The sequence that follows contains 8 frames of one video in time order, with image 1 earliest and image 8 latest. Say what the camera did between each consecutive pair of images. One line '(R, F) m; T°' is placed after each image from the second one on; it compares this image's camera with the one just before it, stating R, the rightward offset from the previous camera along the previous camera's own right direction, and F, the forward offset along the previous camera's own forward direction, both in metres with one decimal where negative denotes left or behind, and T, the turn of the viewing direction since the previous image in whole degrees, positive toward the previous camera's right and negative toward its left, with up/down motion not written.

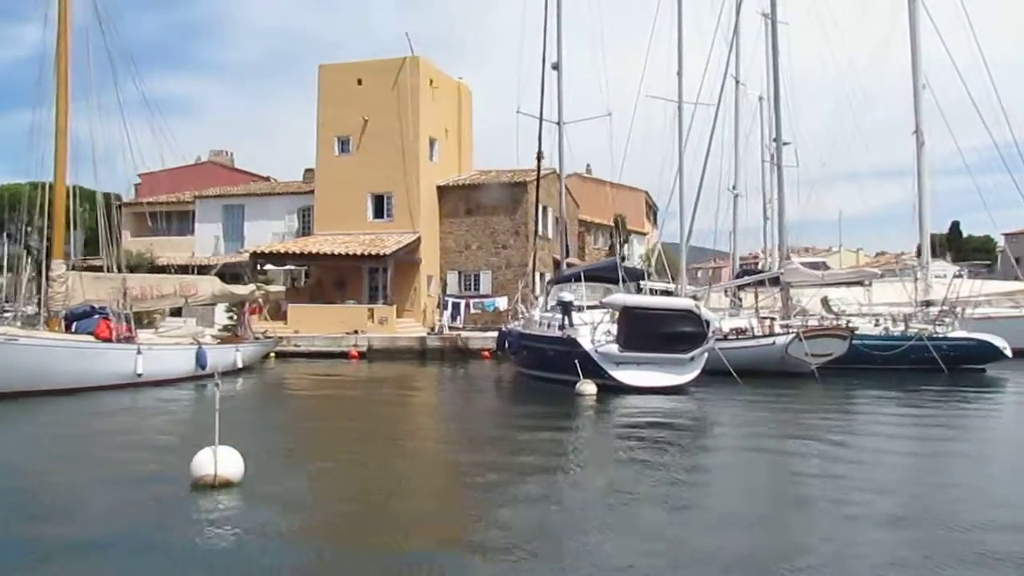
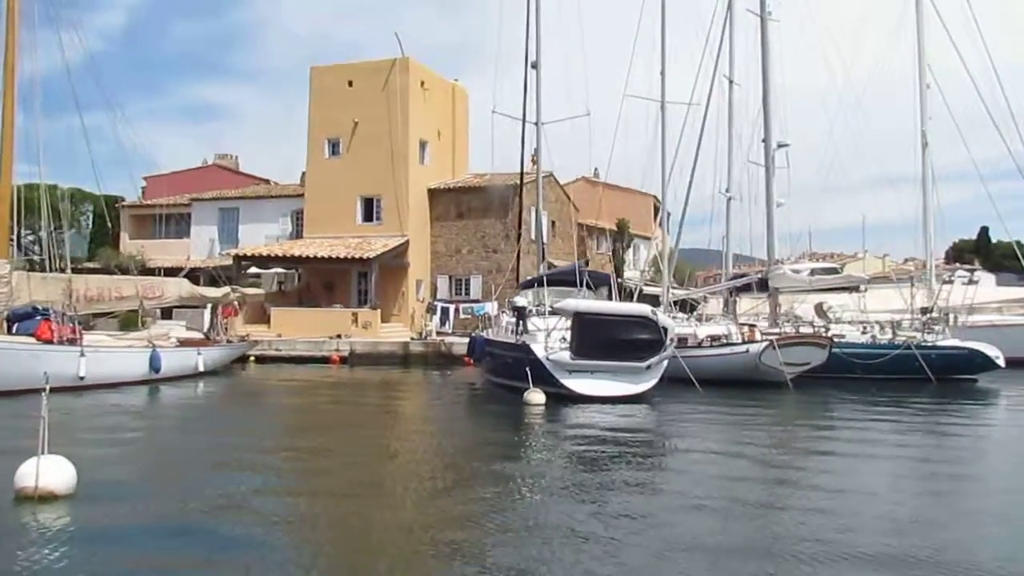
(+1.6, +0.6) m; -2°
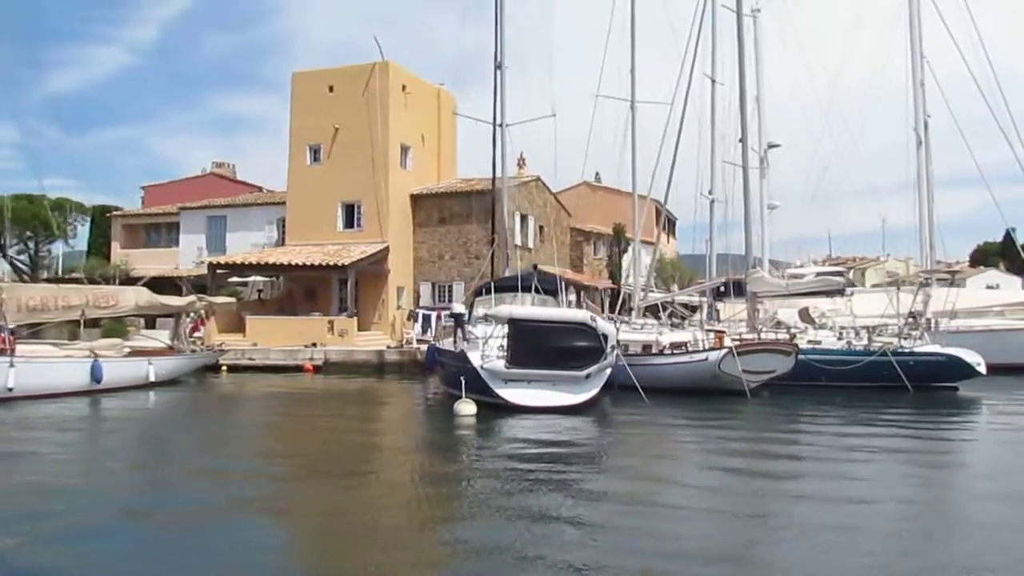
(+1.8, +0.7) m; -2°
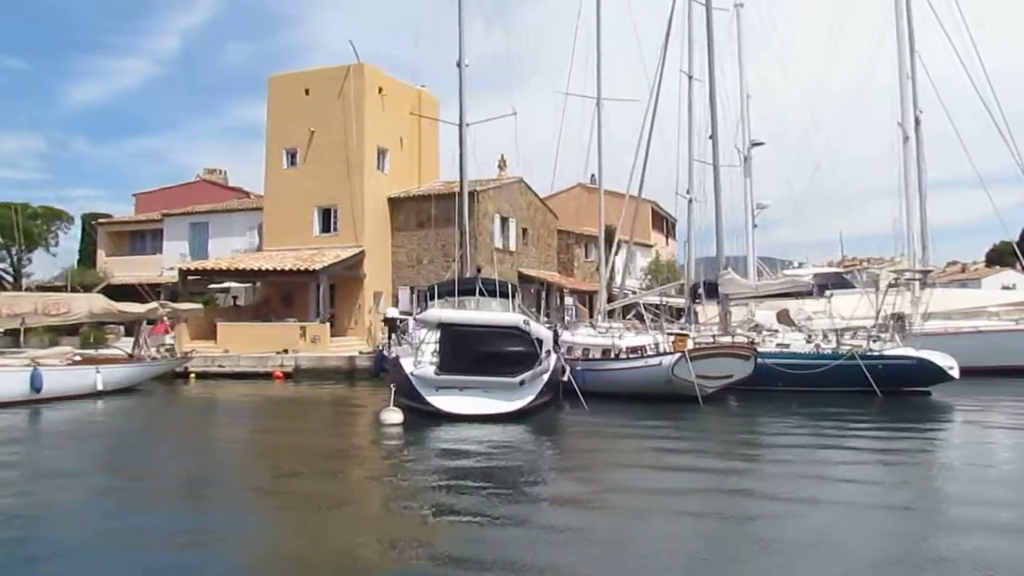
(+1.7, +0.6) m; -1°
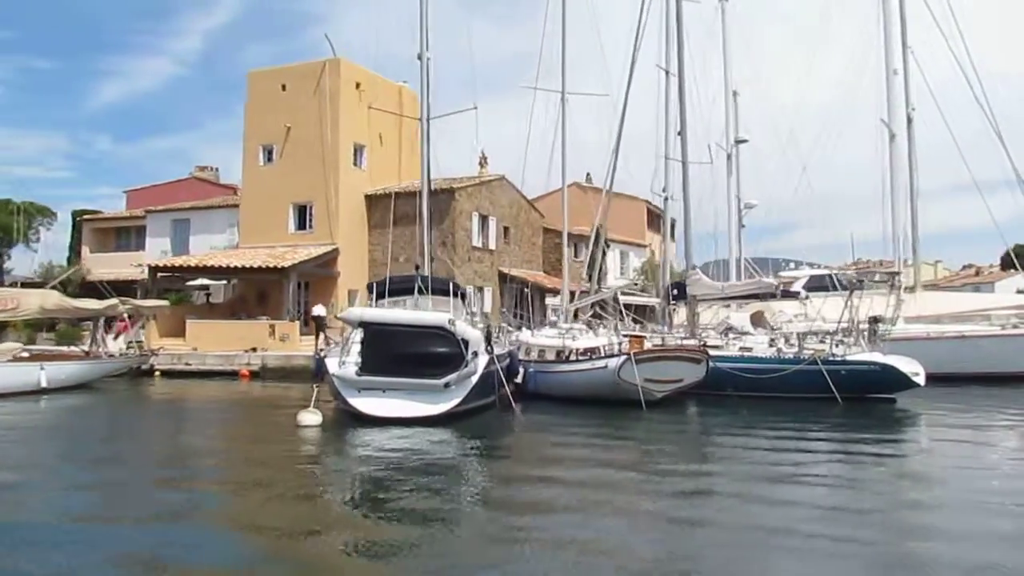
(+1.7, +0.6) m; -1°
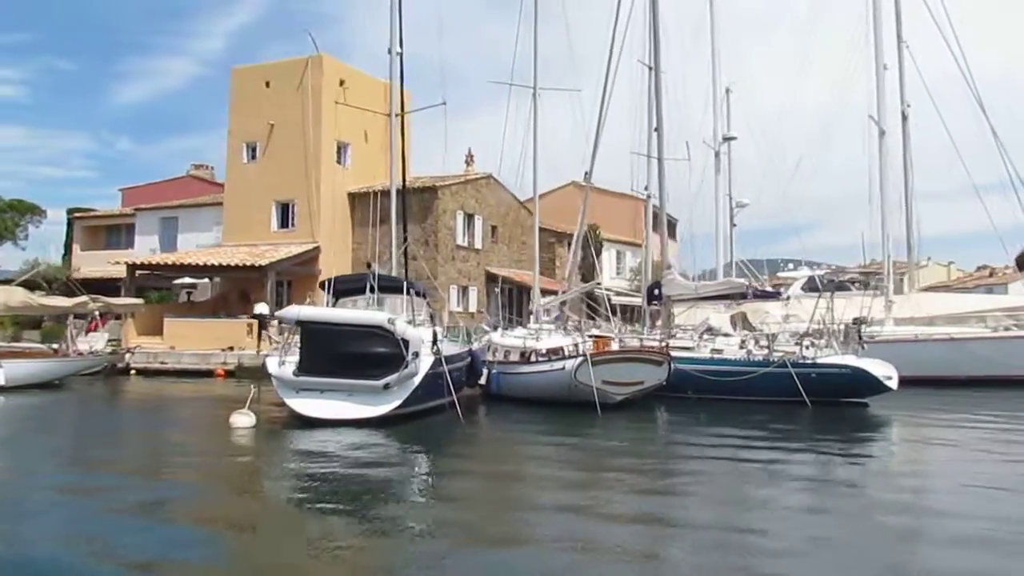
(+1.3, +0.5) m; -1°
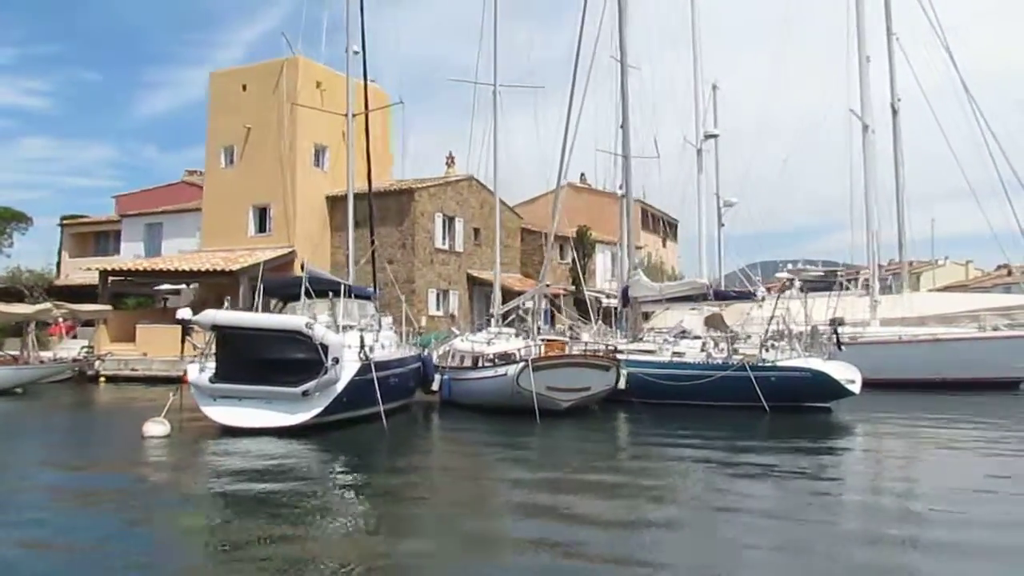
(+1.6, +0.6) m; -2°
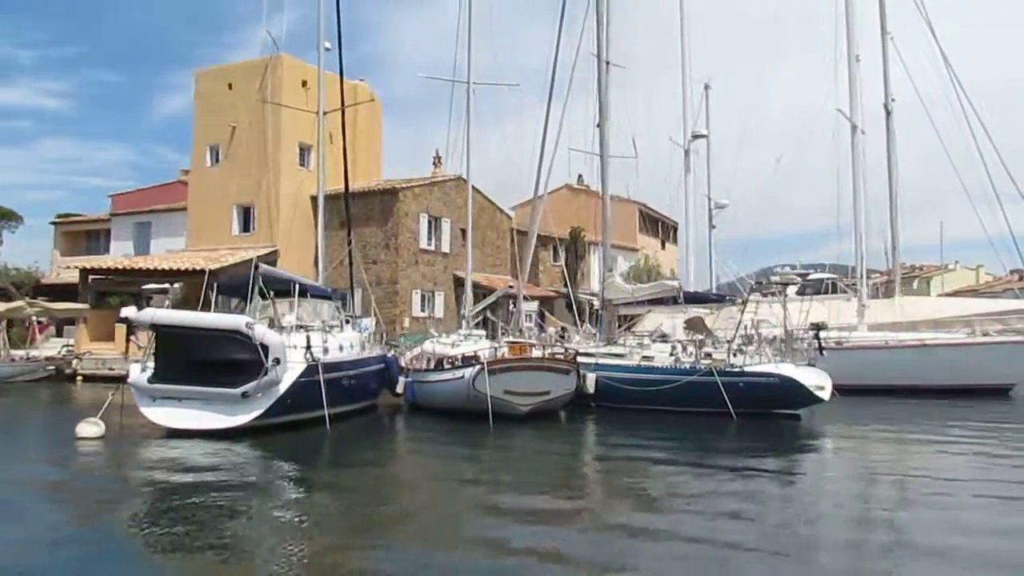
(+1.1, +0.4) m; -1°
